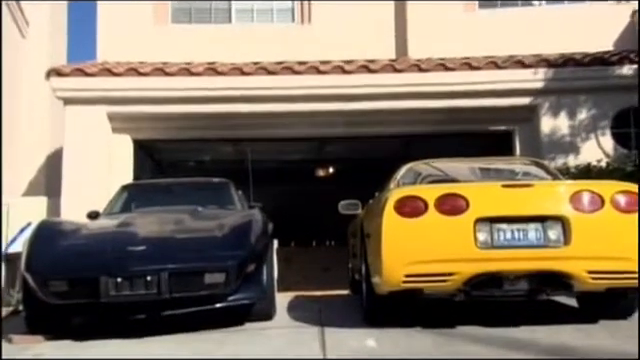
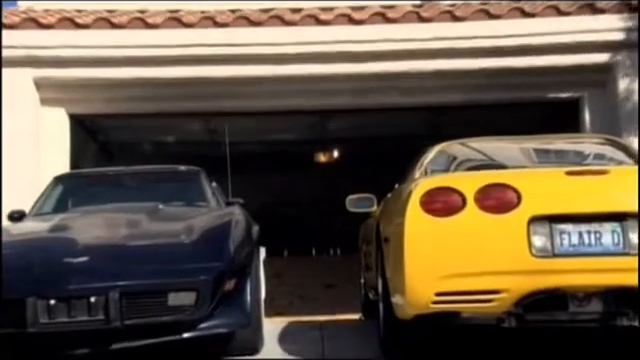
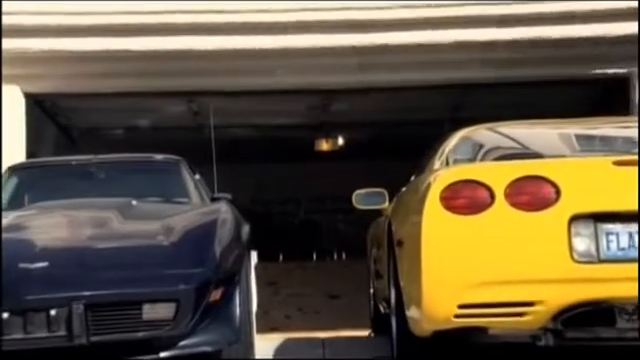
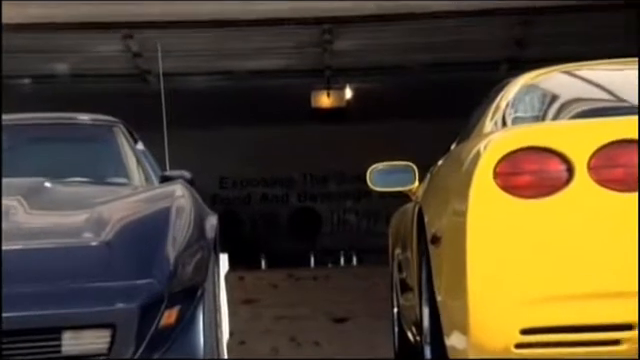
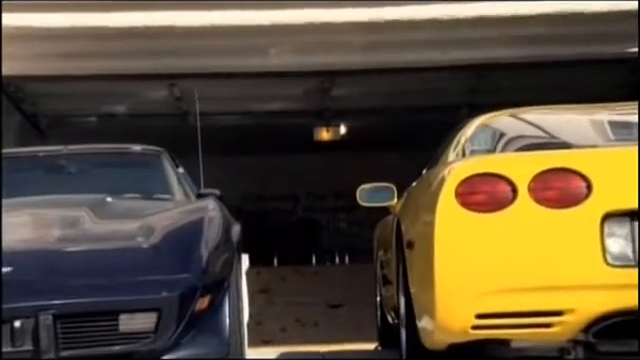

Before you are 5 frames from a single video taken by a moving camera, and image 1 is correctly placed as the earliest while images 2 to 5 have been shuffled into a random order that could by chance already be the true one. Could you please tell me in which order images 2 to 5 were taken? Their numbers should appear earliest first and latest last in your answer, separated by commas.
2, 3, 5, 4
